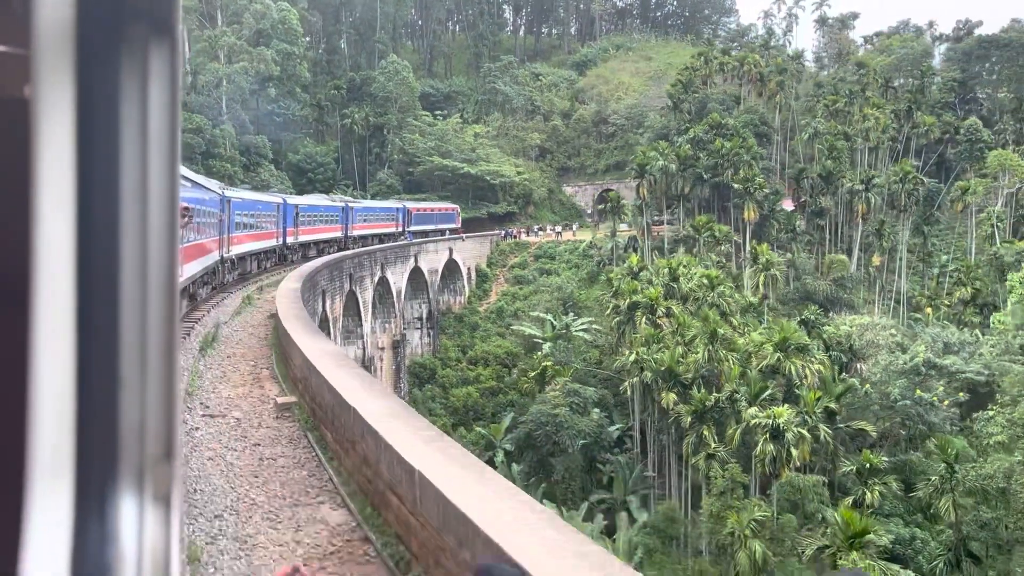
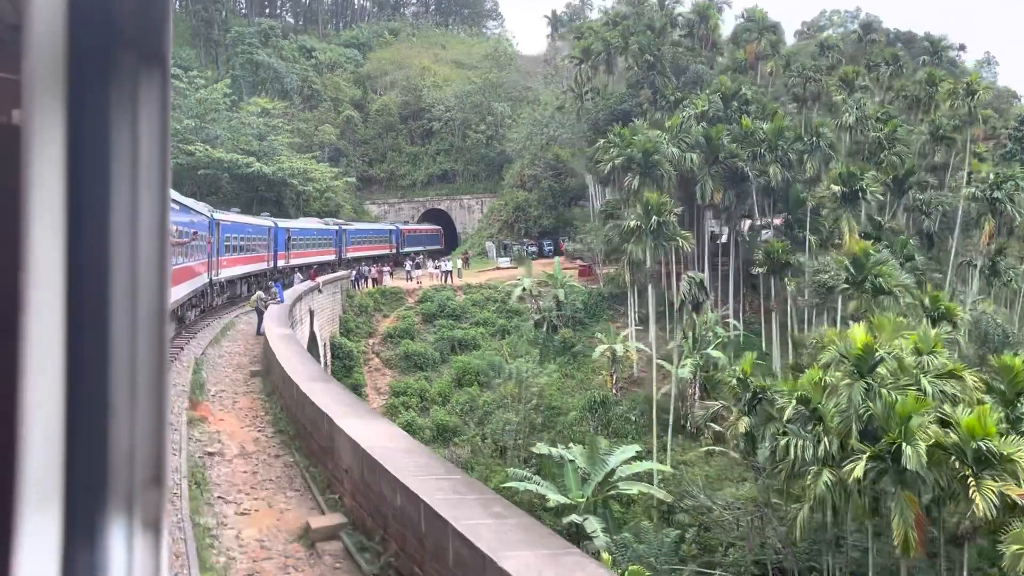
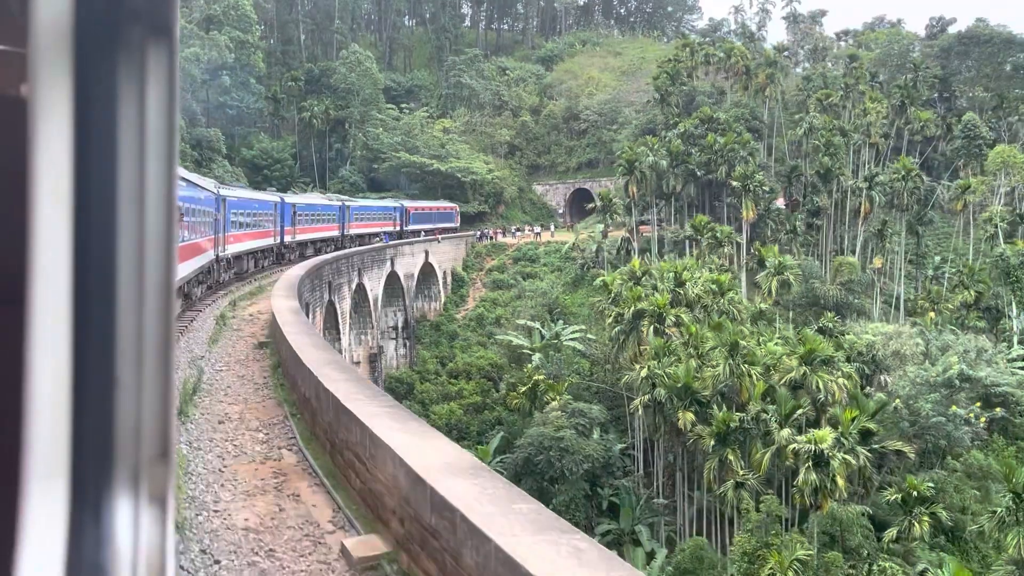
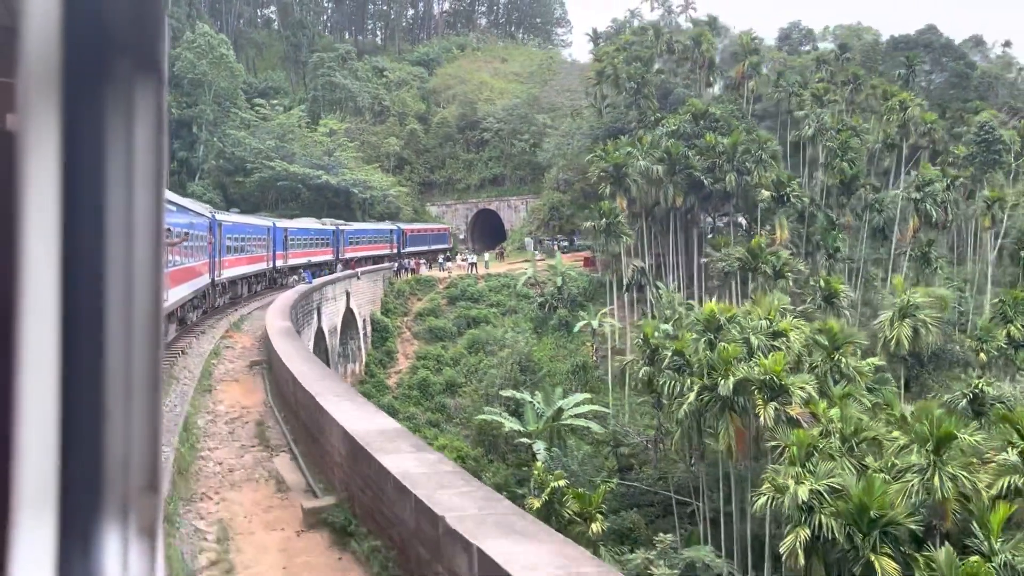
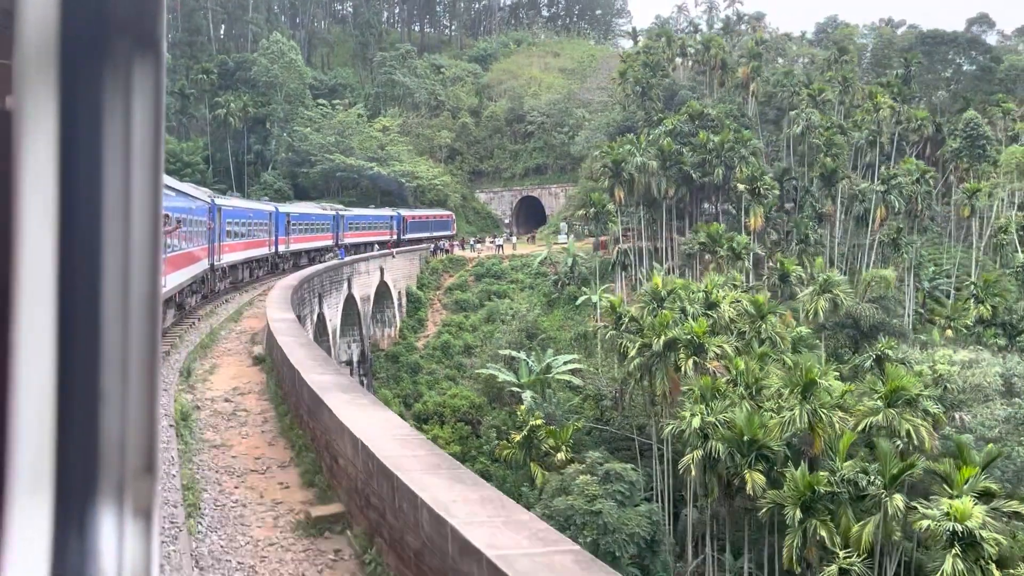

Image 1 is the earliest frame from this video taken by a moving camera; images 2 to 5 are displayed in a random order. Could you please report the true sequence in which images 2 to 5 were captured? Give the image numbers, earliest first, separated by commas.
3, 5, 4, 2
